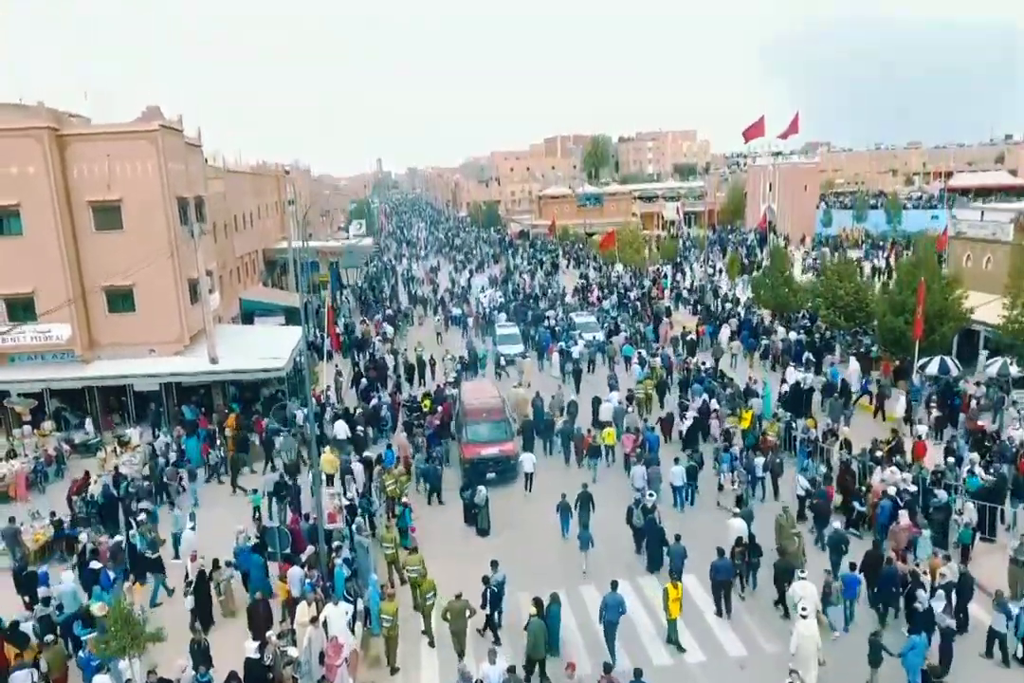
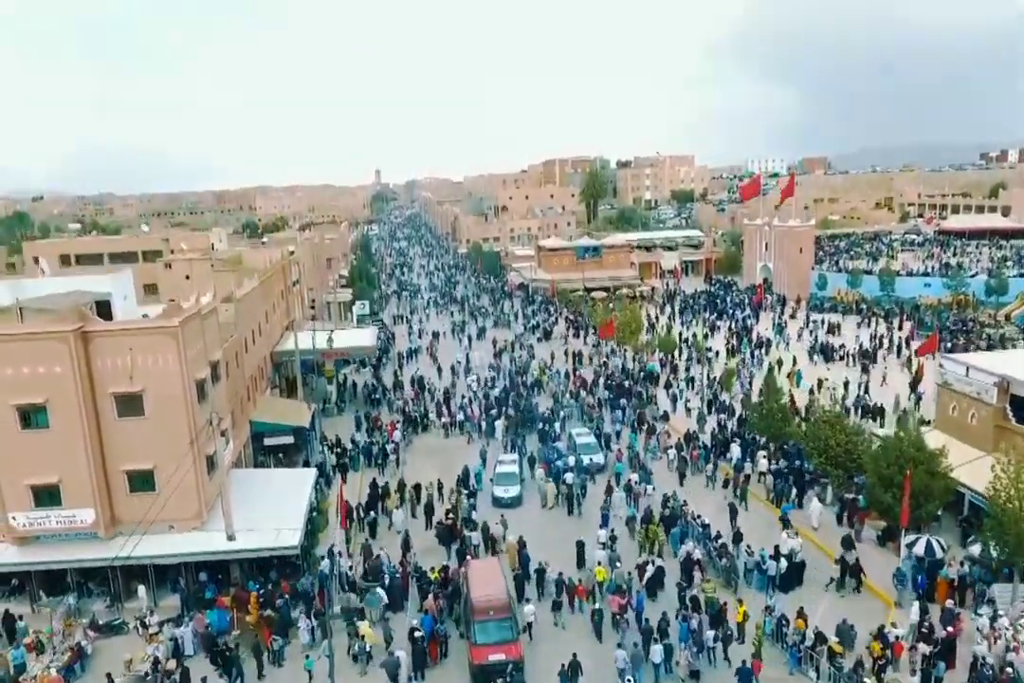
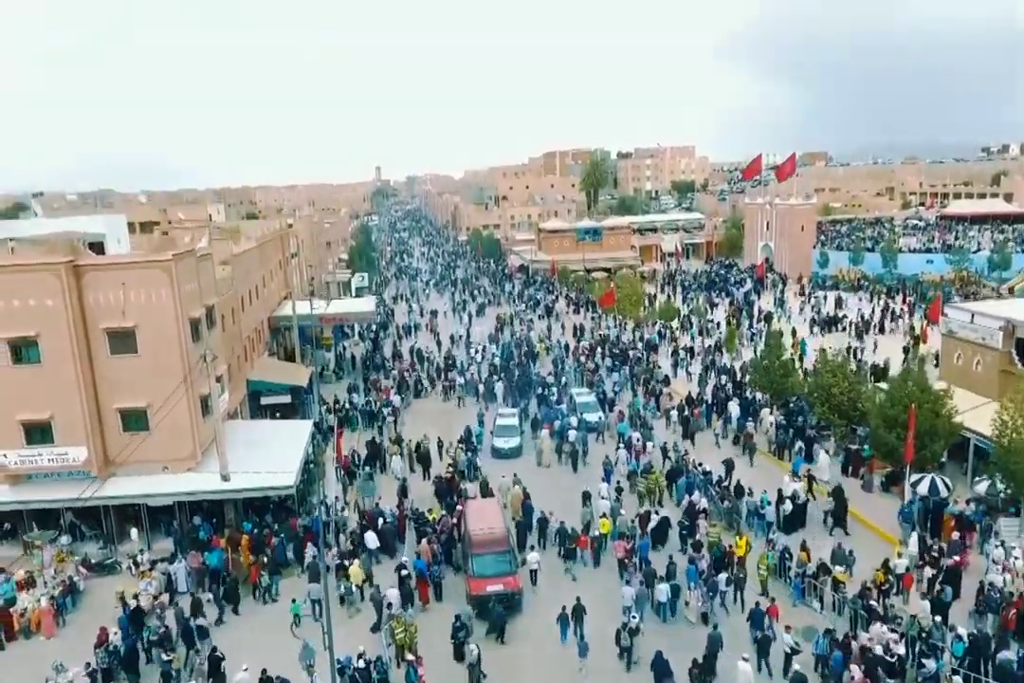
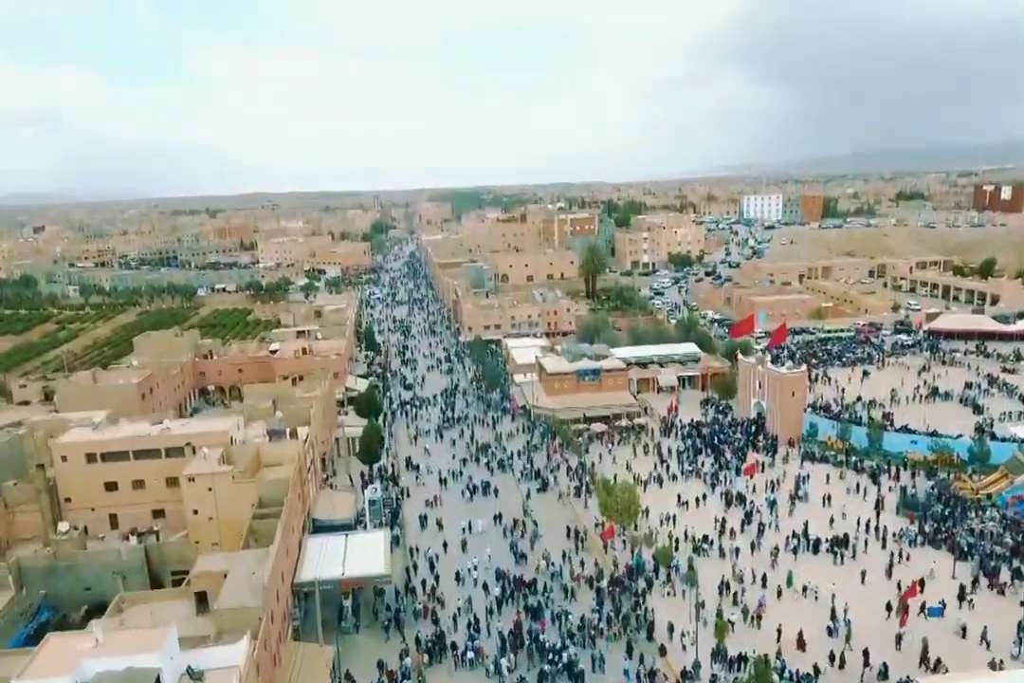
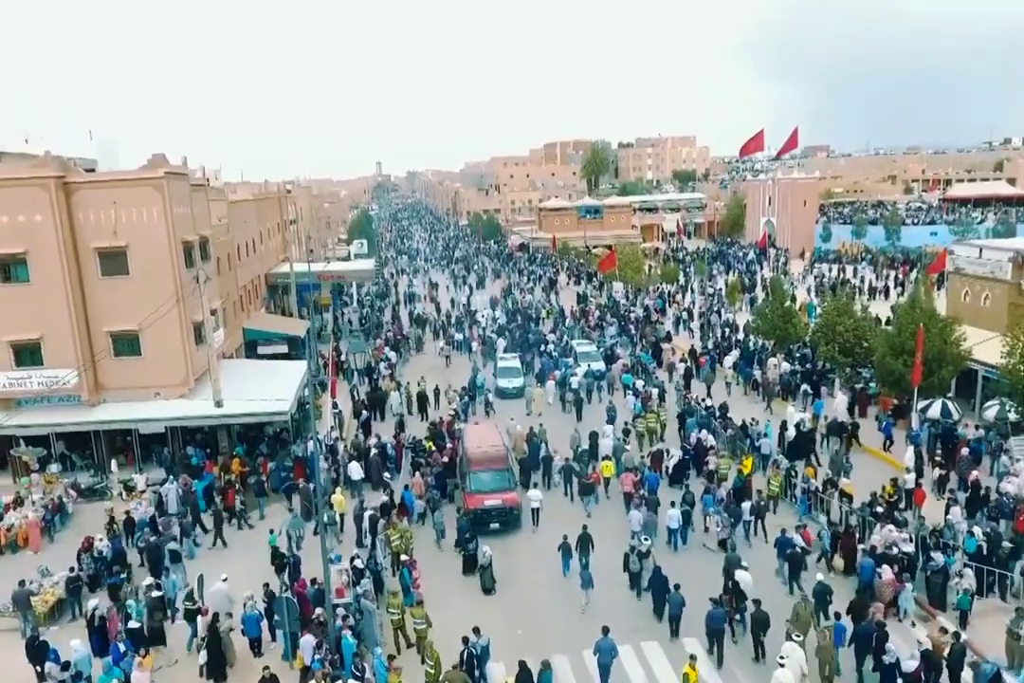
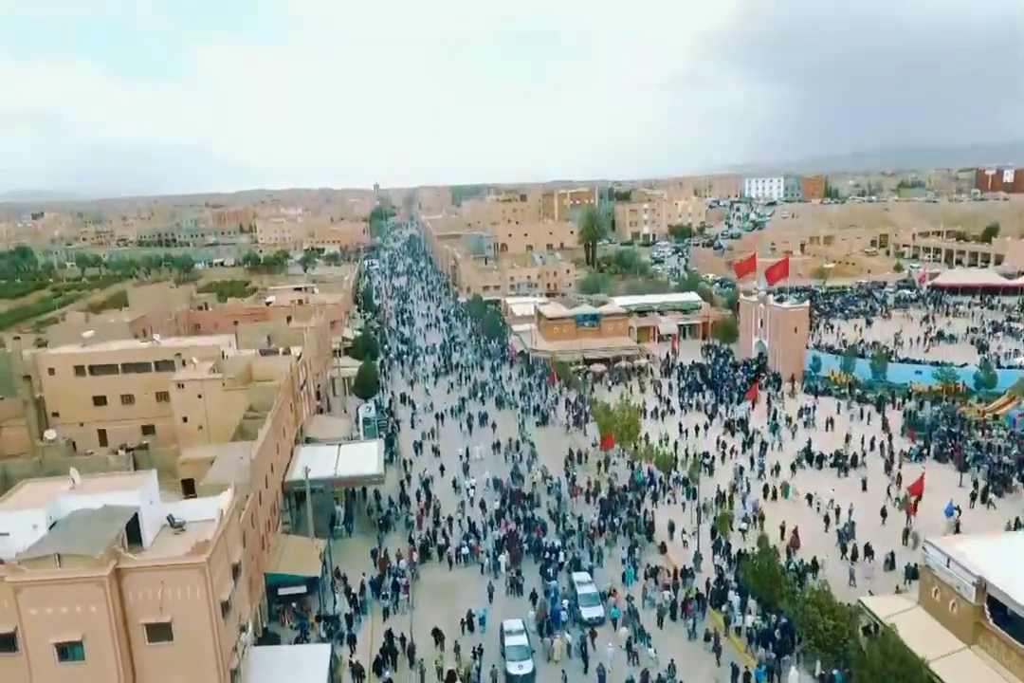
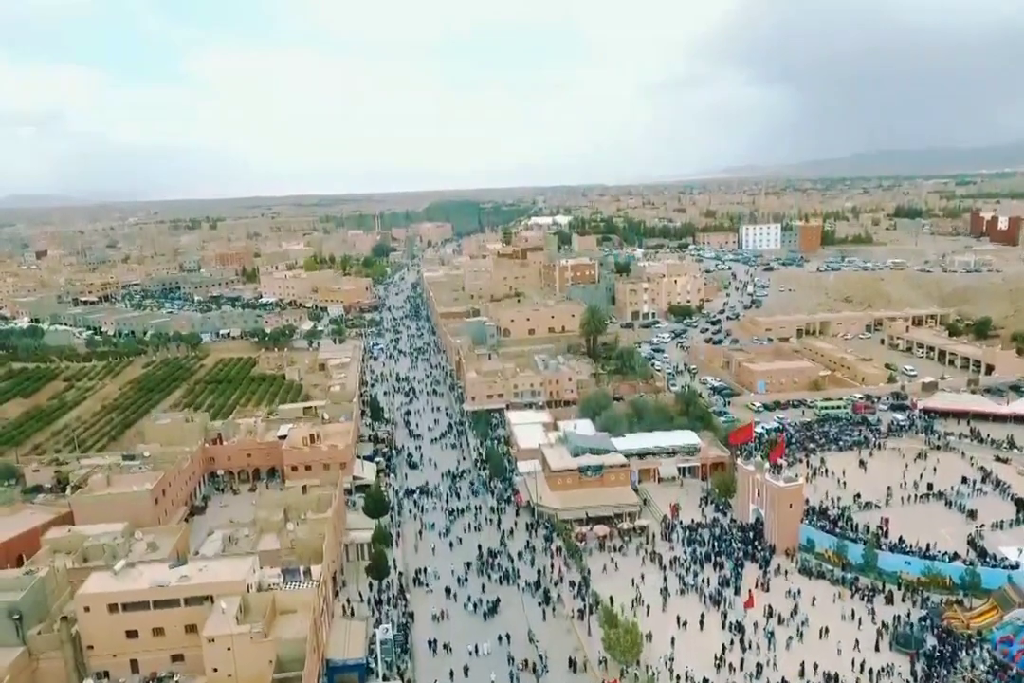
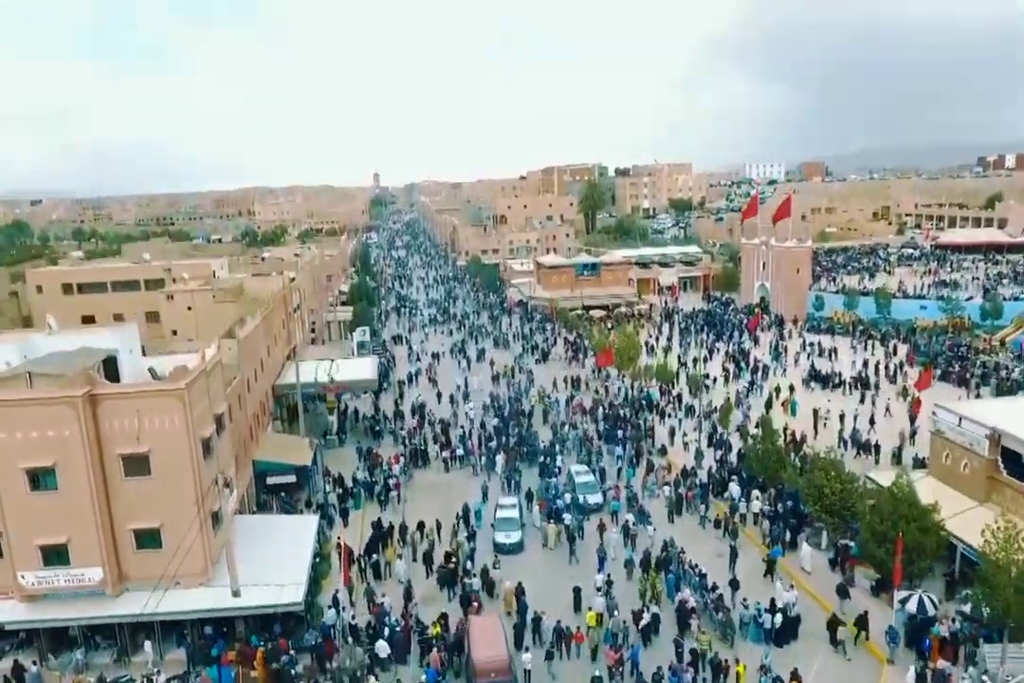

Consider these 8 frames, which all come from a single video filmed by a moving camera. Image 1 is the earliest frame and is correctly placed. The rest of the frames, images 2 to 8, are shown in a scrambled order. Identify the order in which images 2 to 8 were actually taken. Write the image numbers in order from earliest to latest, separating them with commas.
5, 3, 2, 8, 6, 4, 7
